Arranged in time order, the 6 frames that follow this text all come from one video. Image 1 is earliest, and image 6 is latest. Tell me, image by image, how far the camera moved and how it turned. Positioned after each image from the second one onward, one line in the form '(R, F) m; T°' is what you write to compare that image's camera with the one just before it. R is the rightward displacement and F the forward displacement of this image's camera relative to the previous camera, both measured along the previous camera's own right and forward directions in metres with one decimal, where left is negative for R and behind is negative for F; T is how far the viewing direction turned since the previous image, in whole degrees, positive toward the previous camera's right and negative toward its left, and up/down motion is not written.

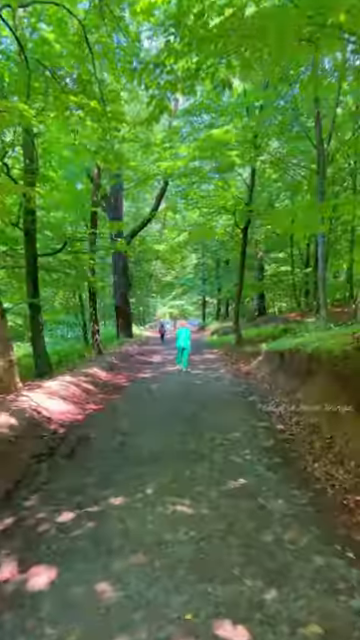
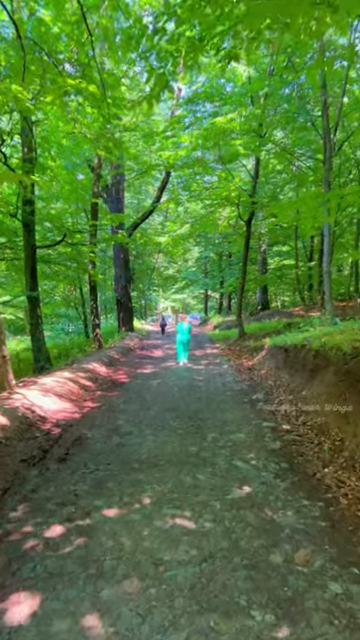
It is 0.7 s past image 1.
(0.0, +0.3) m; 0°
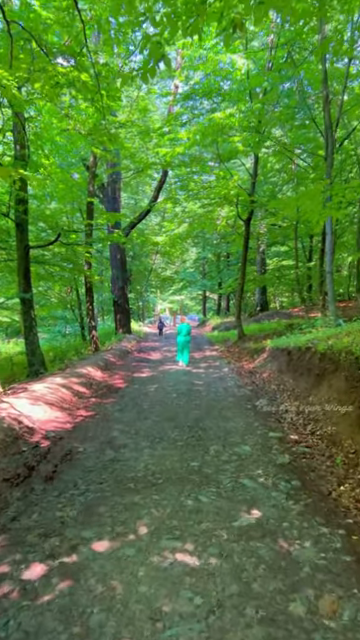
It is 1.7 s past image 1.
(0.0, +0.4) m; 0°
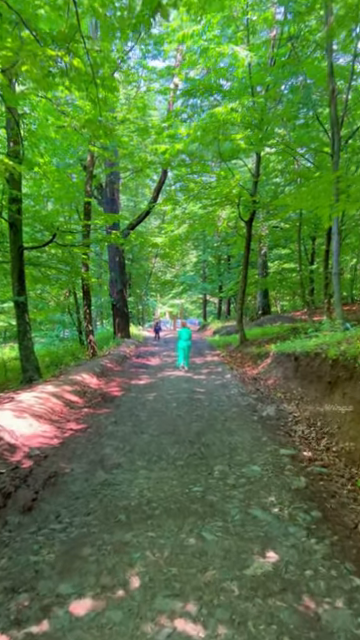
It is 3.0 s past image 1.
(0.0, +0.5) m; 0°
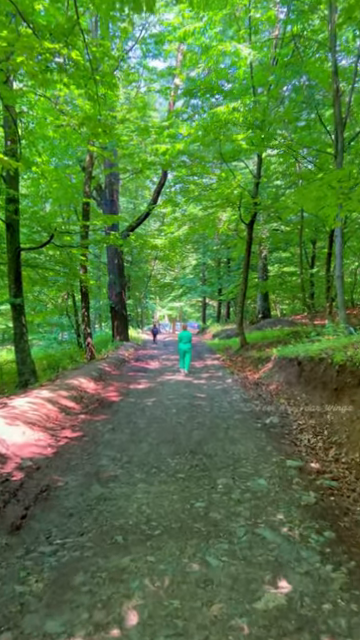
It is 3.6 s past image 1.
(0.0, +0.2) m; 0°
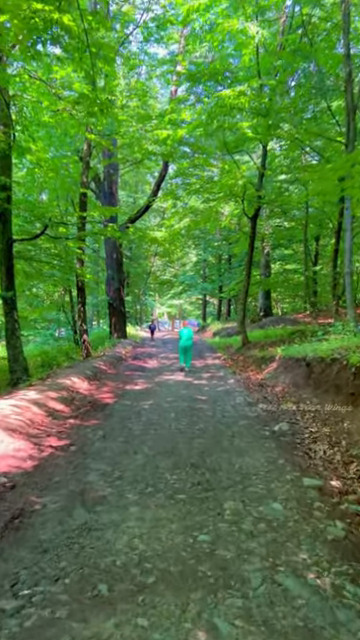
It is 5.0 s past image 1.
(0.0, +0.6) m; 0°
